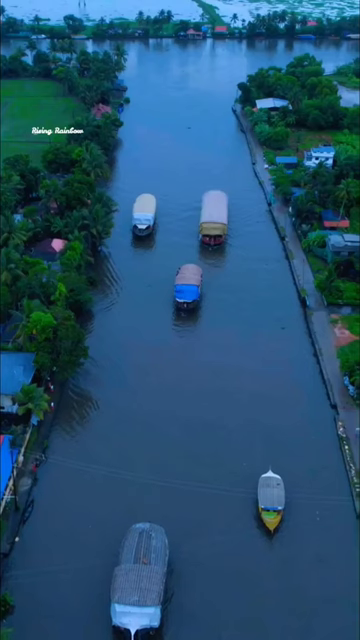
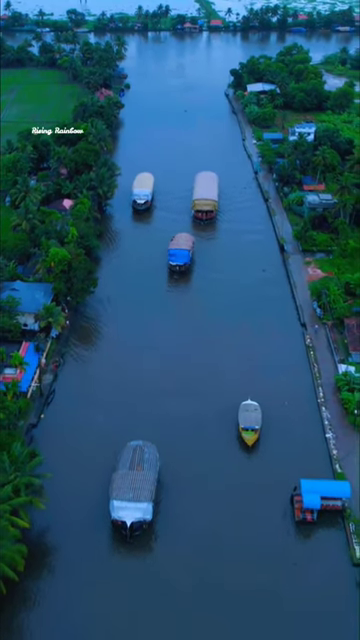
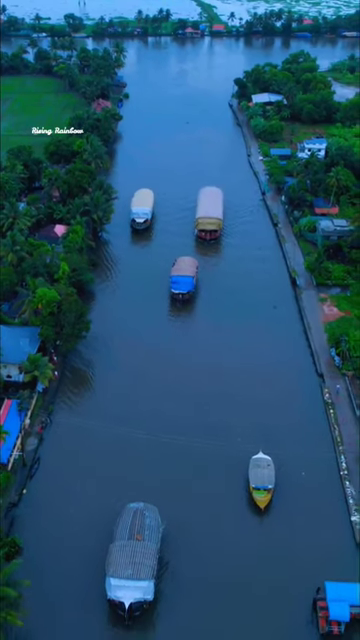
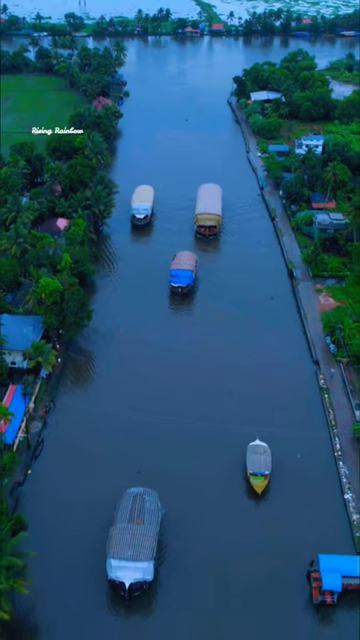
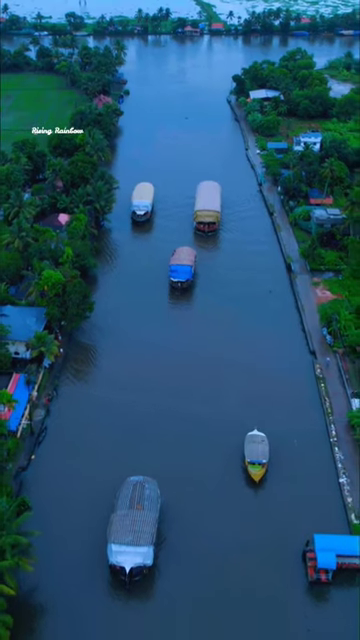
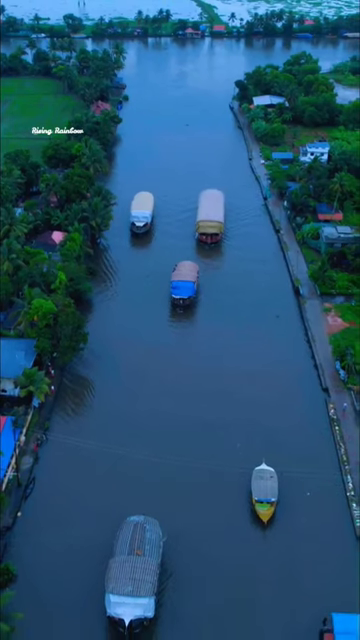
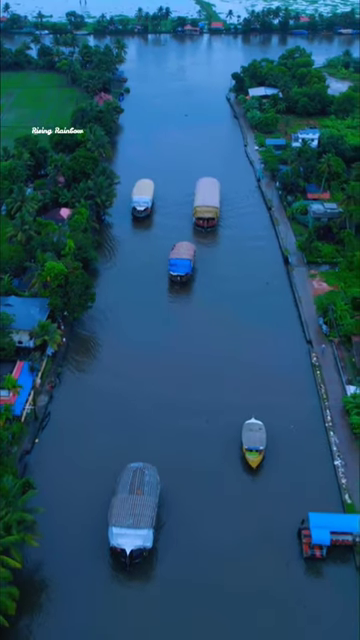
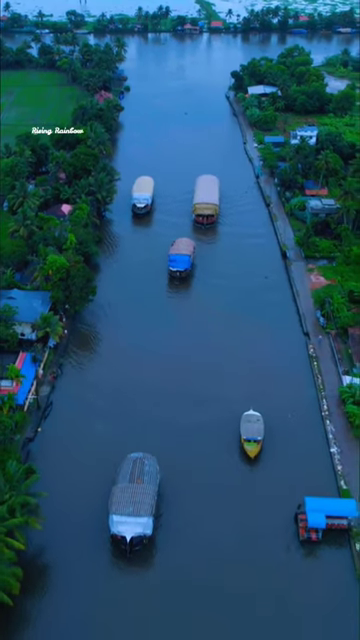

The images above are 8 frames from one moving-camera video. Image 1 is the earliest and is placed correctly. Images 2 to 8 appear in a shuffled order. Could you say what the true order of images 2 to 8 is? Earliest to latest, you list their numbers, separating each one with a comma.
6, 3, 4, 5, 7, 8, 2
